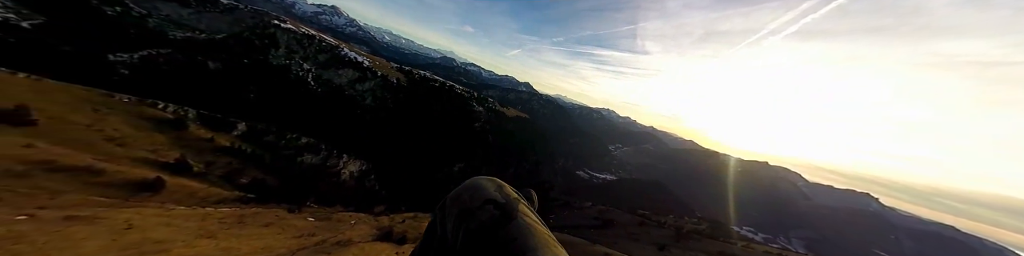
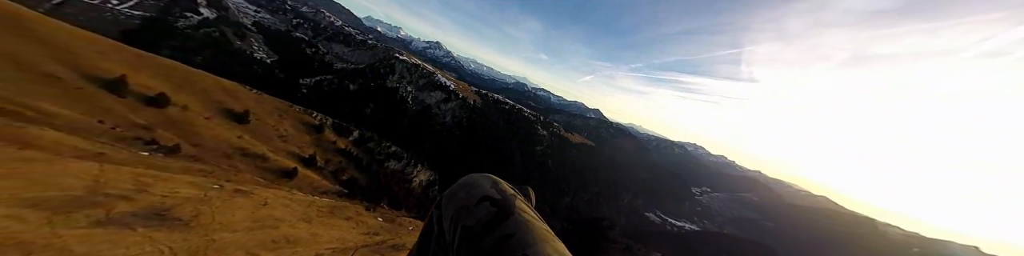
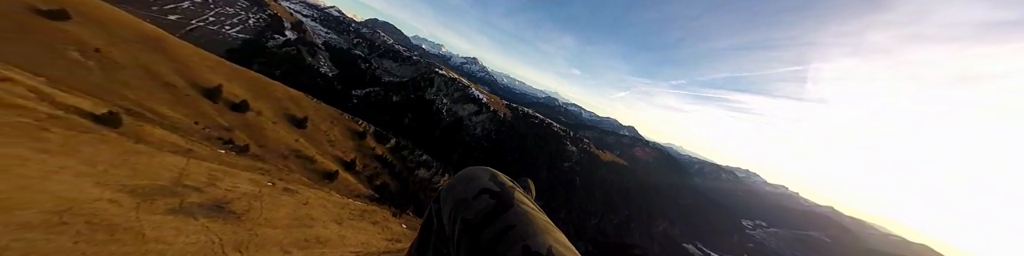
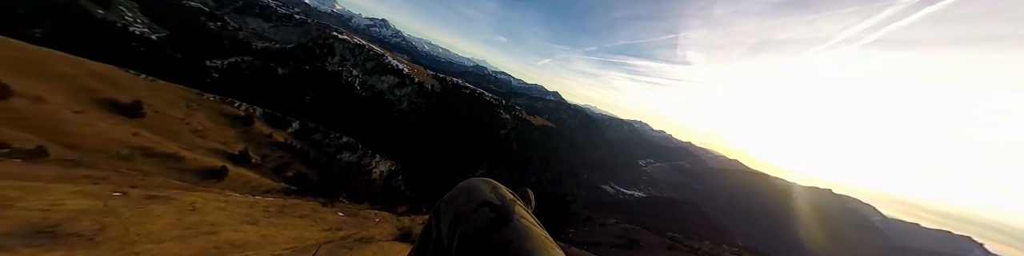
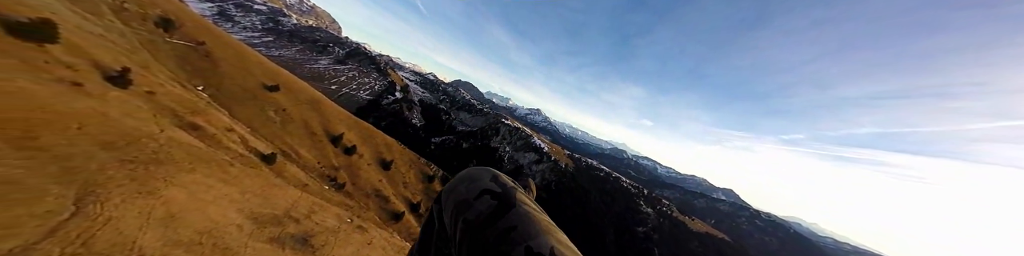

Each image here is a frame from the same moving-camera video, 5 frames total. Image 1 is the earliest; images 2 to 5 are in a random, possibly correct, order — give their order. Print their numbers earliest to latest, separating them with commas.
4, 2, 3, 5
